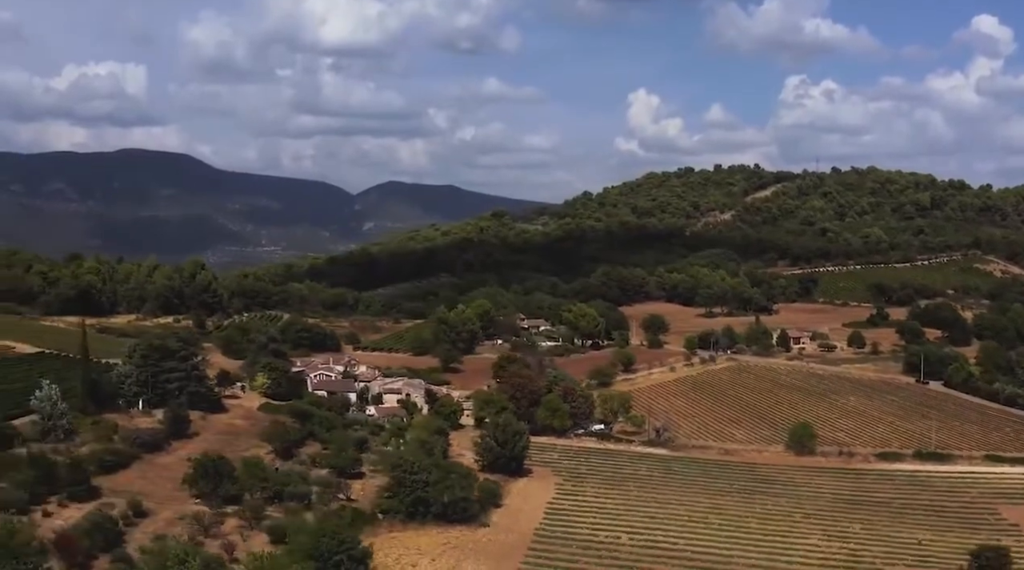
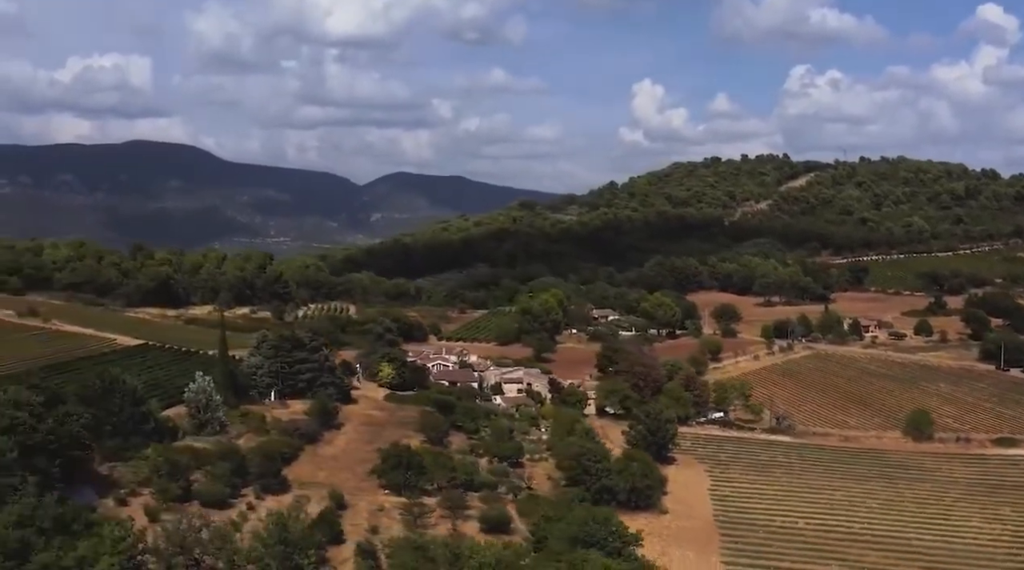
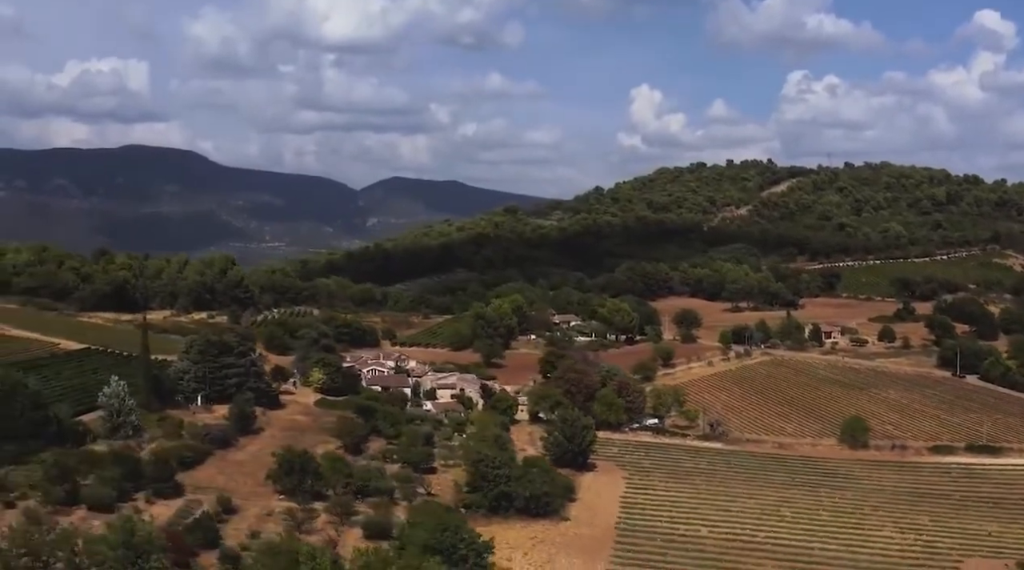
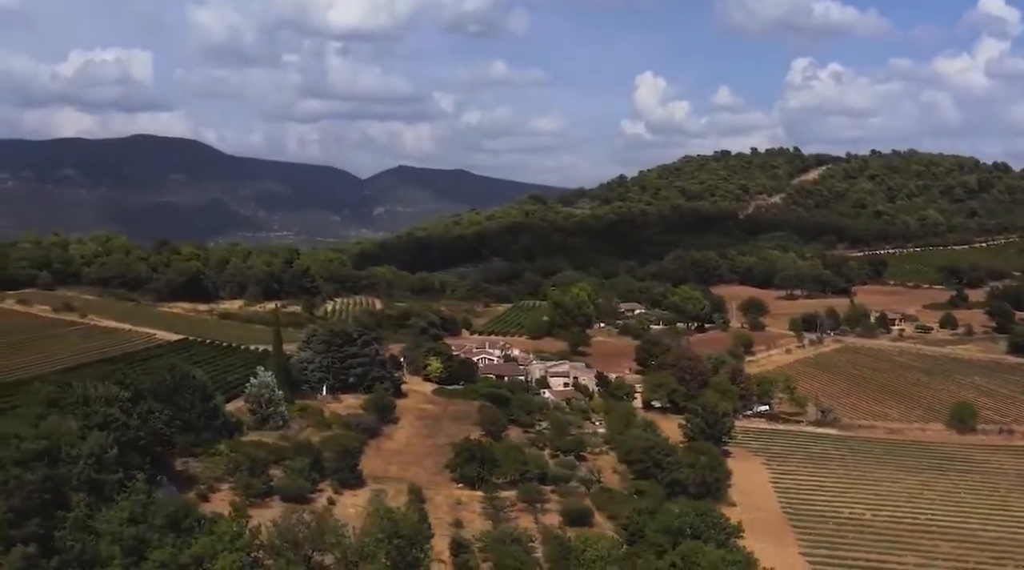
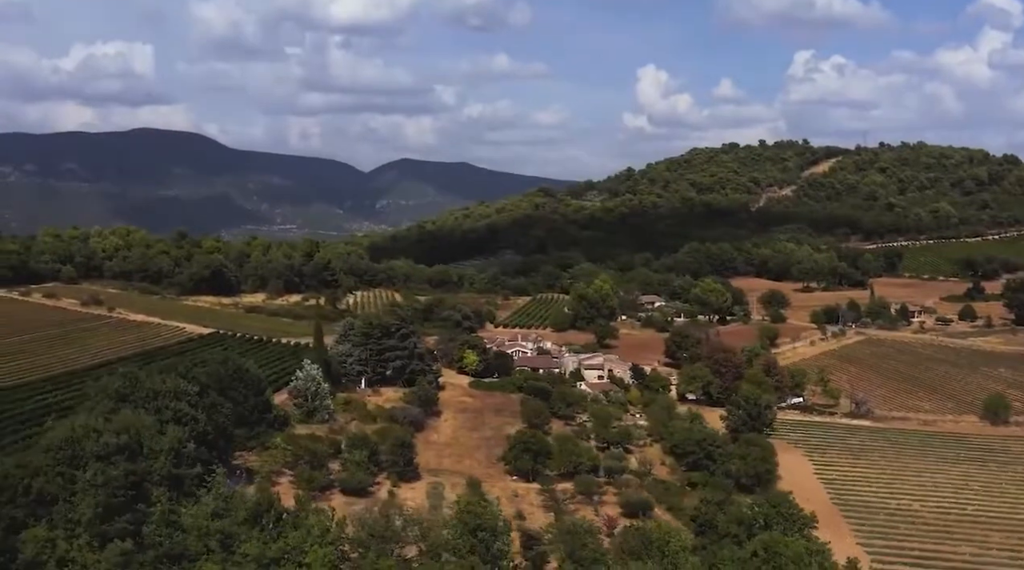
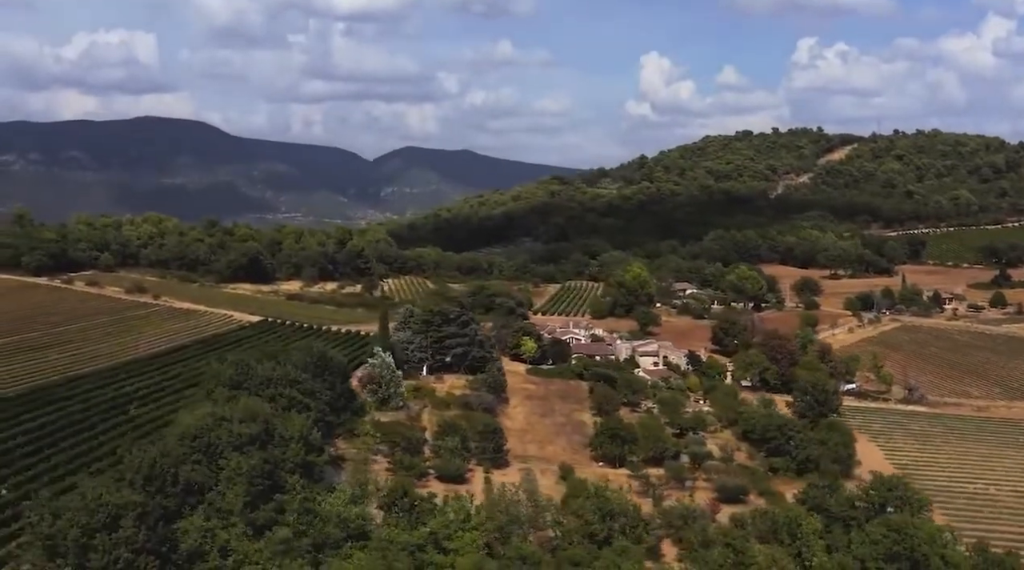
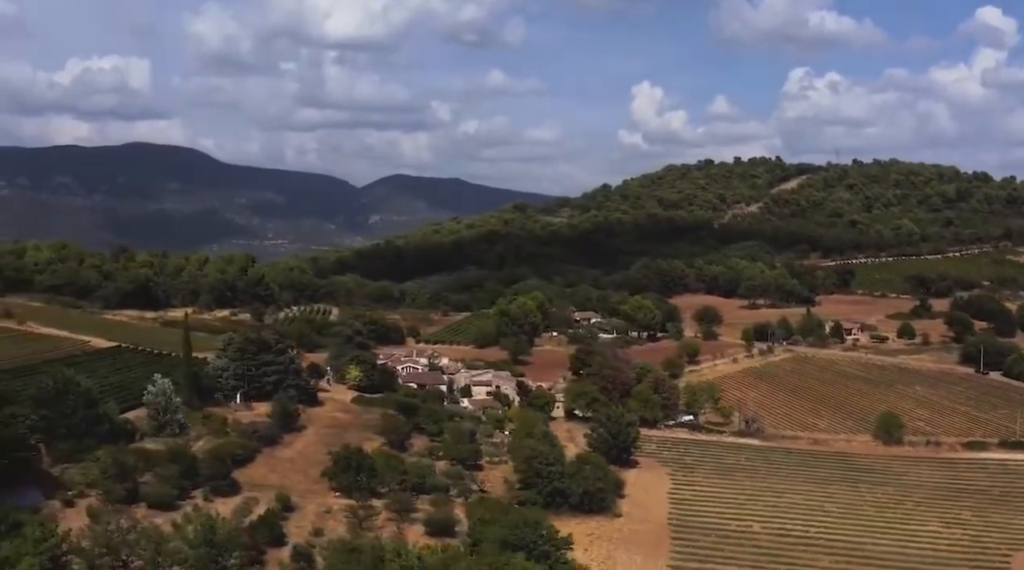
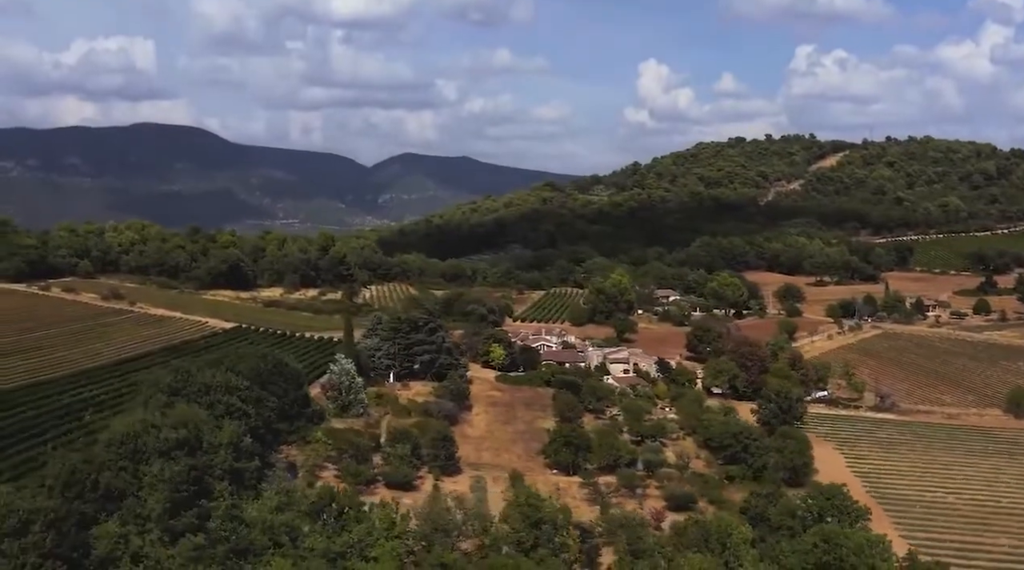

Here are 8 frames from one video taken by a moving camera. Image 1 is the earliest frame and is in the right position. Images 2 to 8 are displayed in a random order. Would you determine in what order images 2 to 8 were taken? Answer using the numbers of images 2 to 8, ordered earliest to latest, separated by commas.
3, 7, 2, 4, 5, 8, 6
